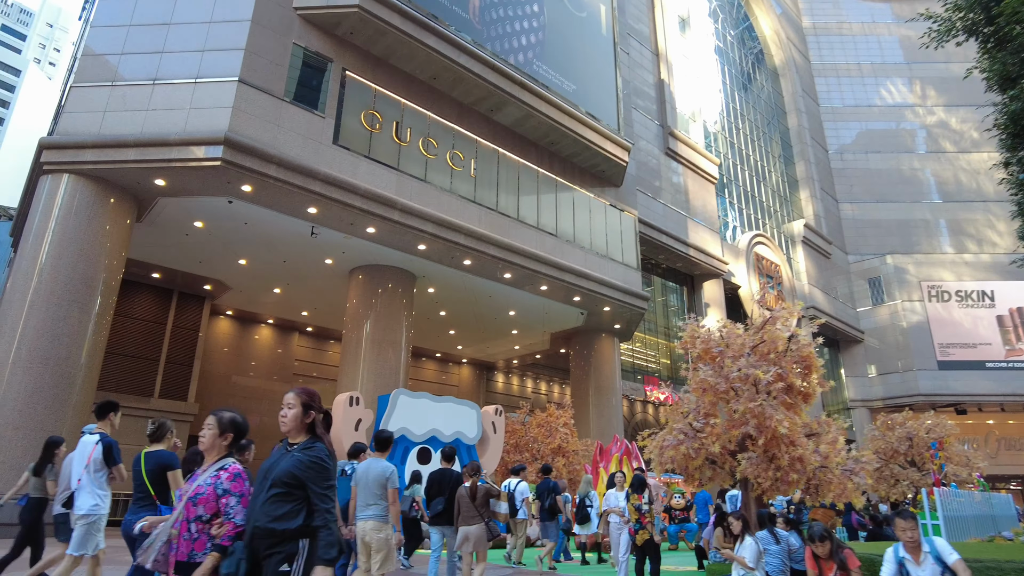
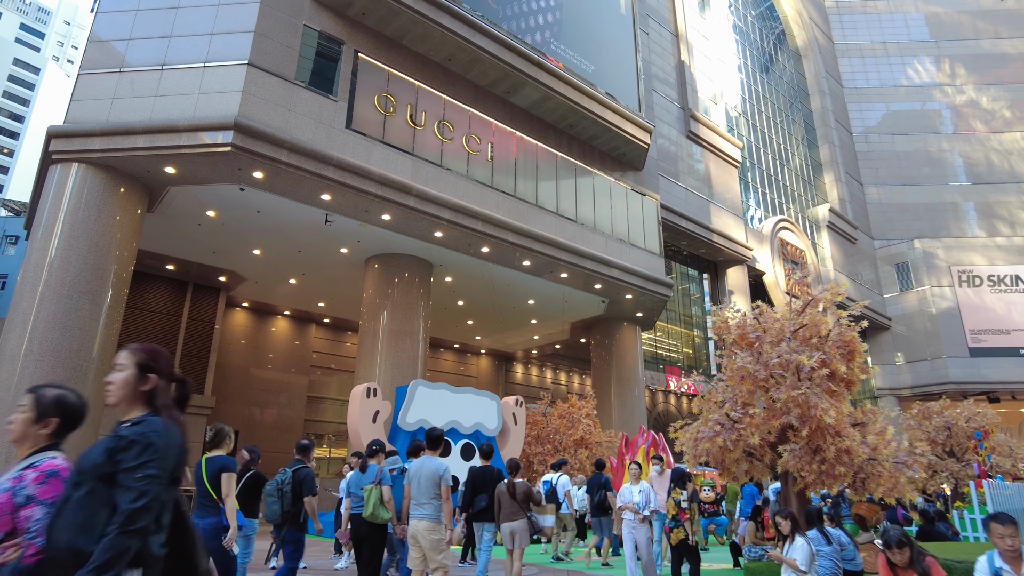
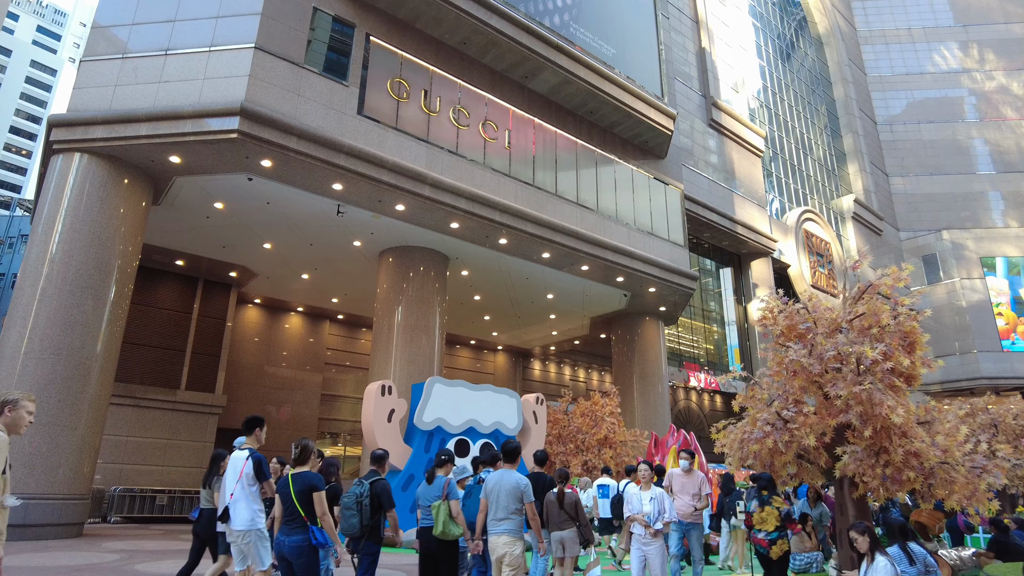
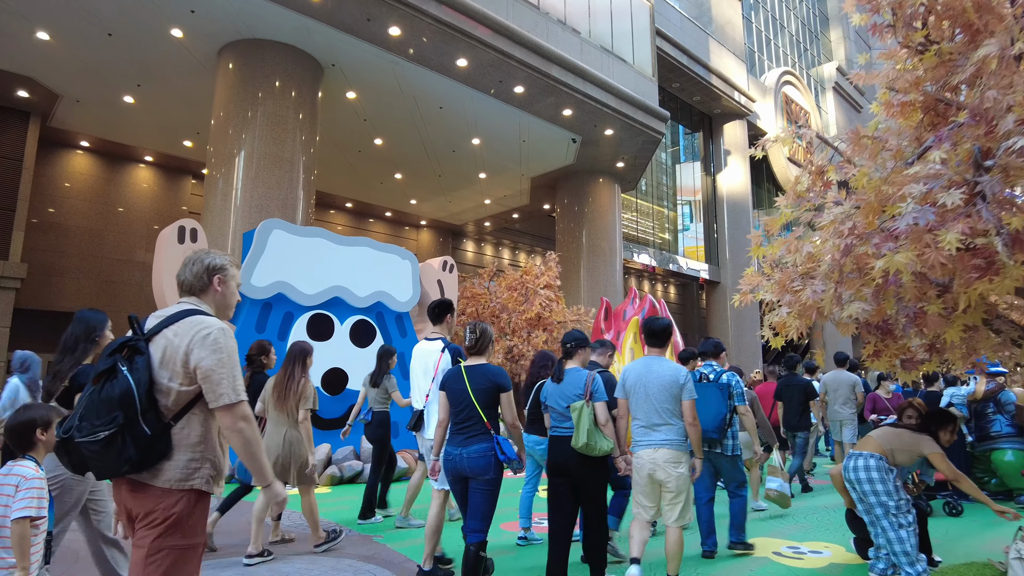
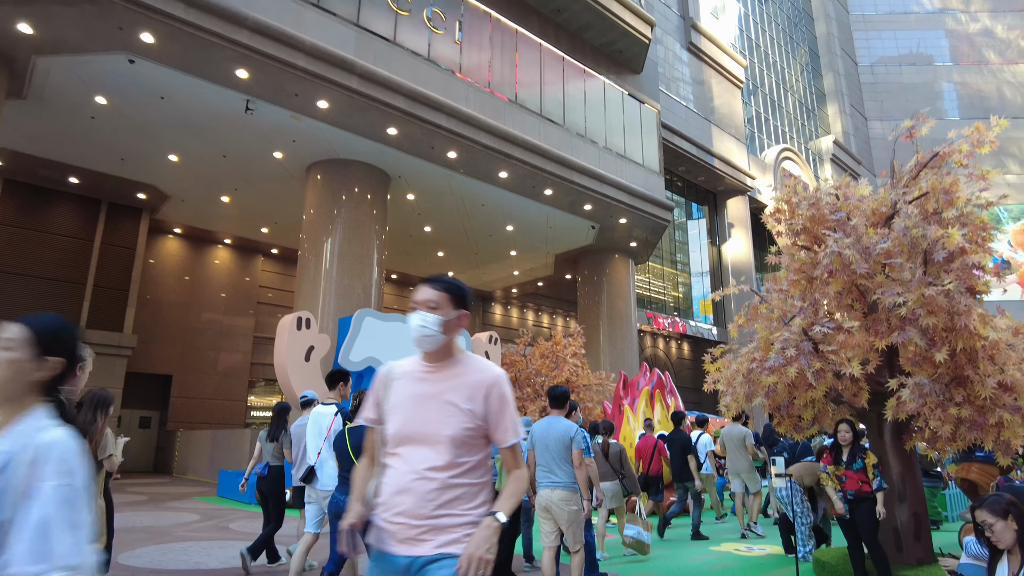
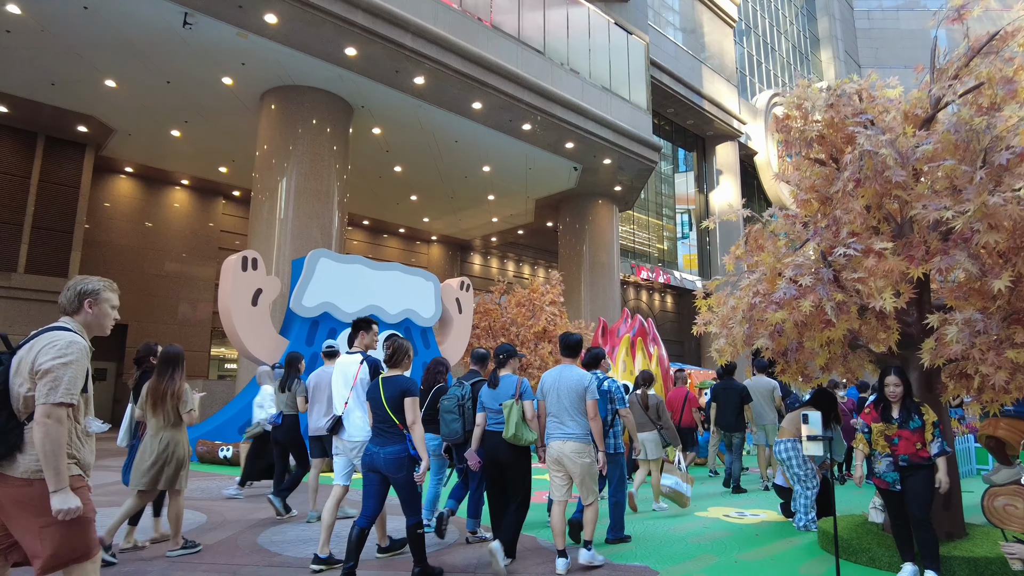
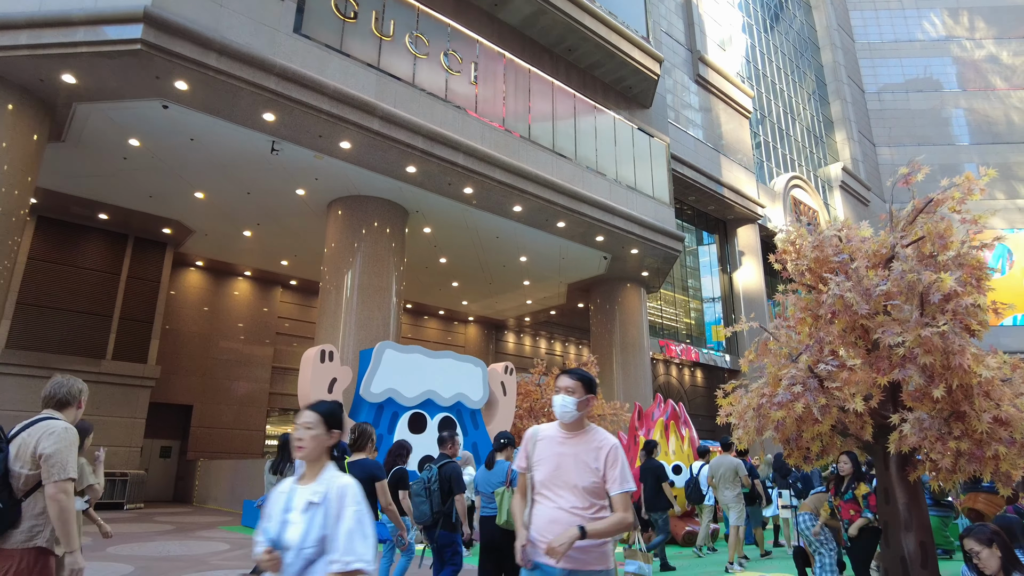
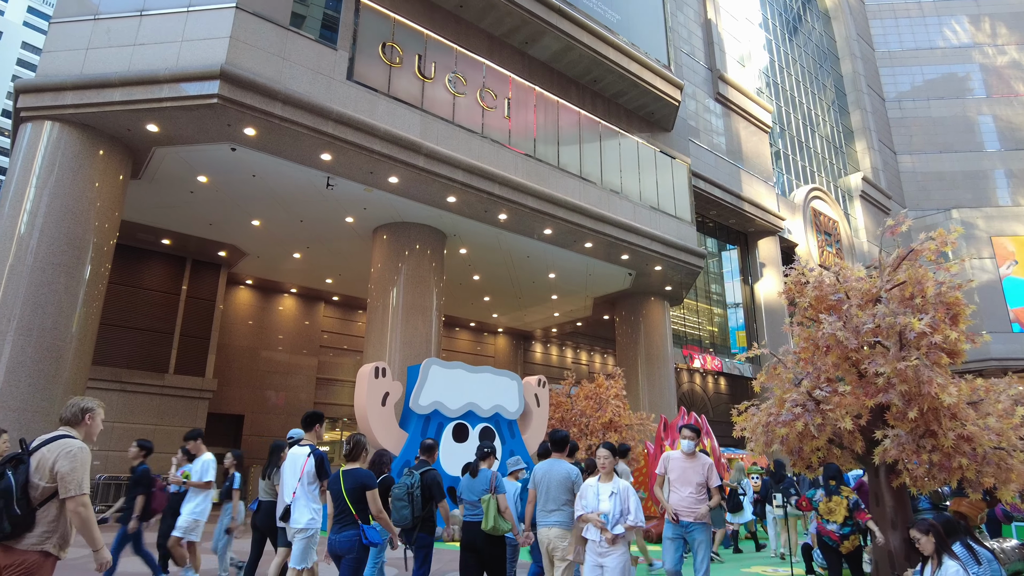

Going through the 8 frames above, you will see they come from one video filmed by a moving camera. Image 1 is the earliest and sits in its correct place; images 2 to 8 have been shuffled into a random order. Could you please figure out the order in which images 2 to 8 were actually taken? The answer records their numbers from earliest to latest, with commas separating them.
2, 3, 8, 7, 5, 6, 4
